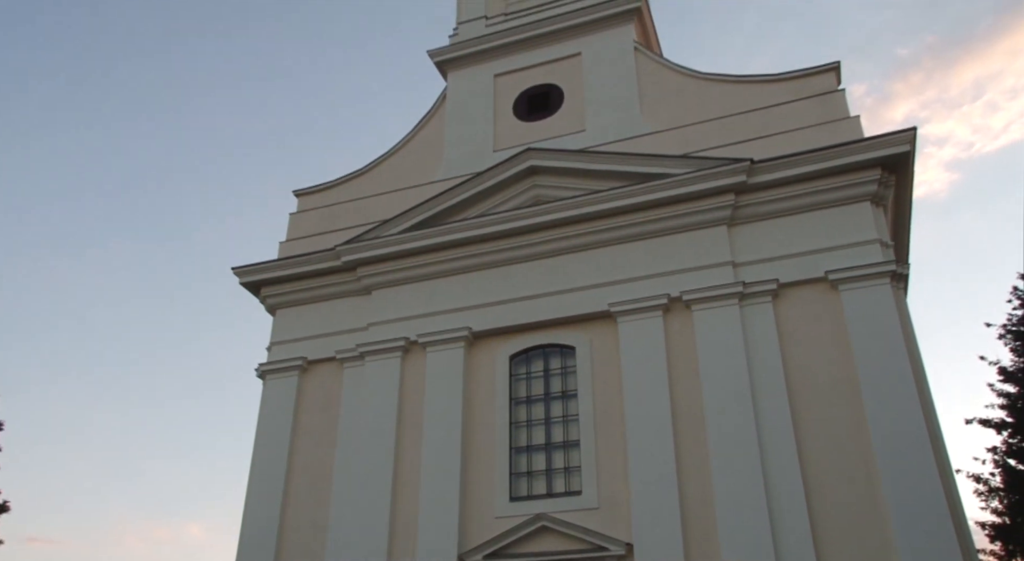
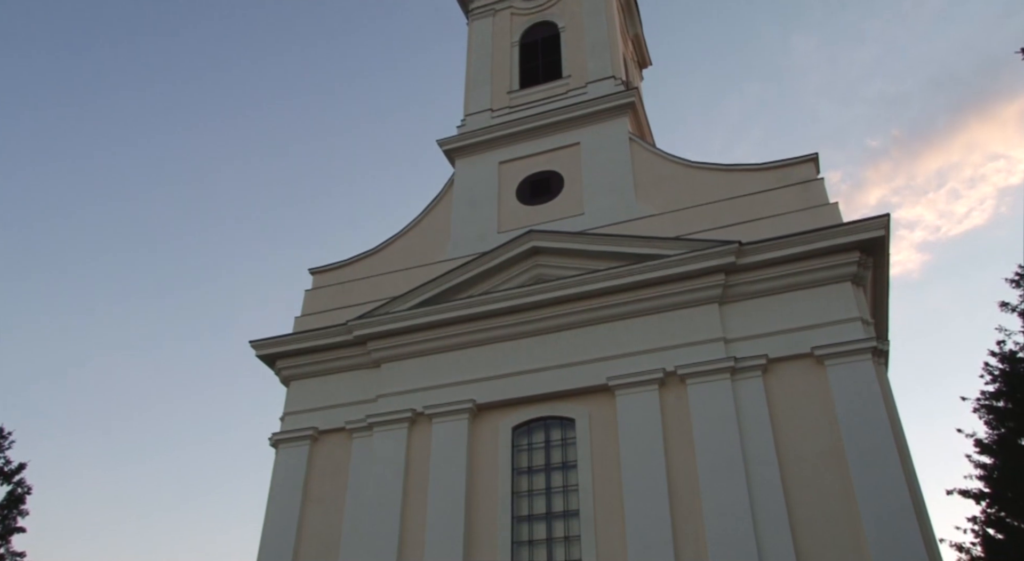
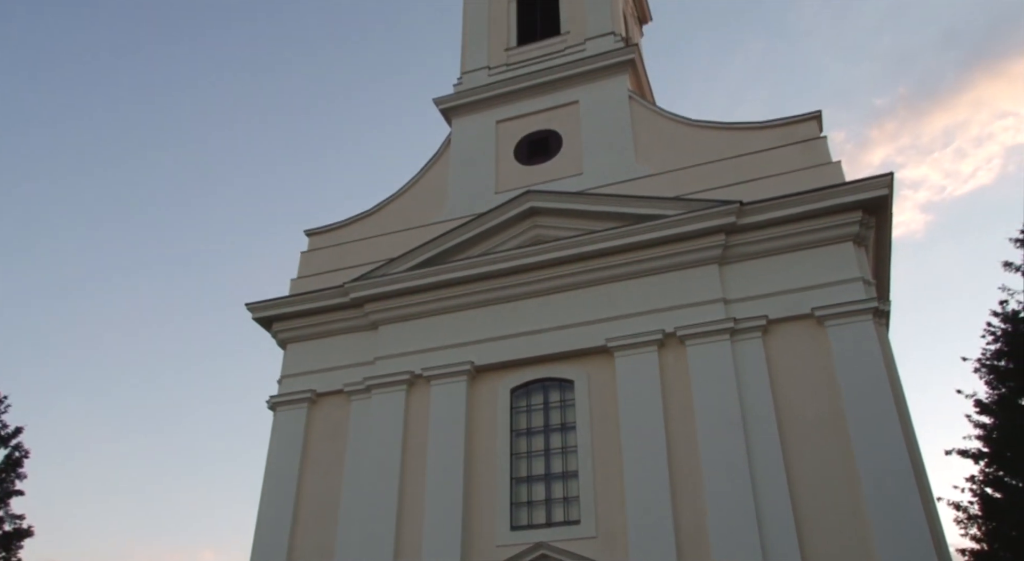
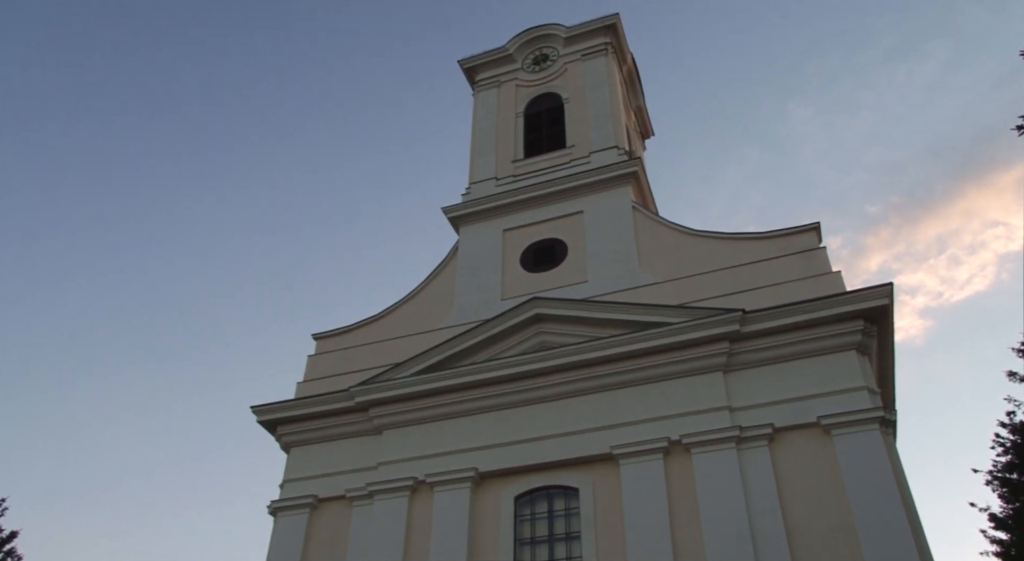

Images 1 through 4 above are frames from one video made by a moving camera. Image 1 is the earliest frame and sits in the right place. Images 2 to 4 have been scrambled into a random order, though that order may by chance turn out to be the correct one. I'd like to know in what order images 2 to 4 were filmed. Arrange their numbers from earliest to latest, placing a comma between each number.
3, 2, 4
